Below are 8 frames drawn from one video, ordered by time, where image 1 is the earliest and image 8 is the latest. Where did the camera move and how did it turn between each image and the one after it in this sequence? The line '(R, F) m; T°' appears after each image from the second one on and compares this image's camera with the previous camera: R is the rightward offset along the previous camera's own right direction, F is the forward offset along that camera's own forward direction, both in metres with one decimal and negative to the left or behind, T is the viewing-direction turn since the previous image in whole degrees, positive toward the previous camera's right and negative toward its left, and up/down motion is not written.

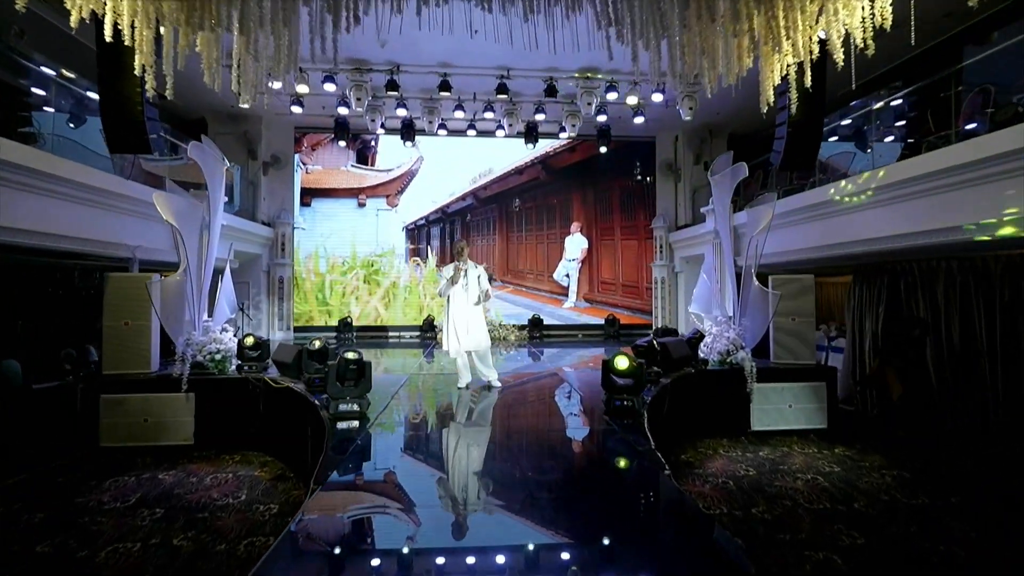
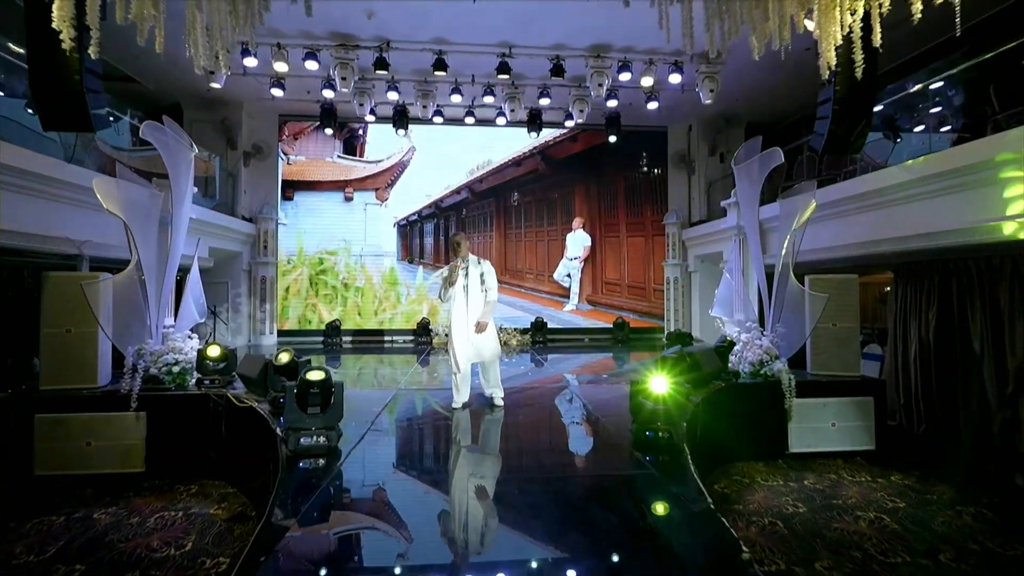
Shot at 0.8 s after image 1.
(0.0, +0.6) m; 0°
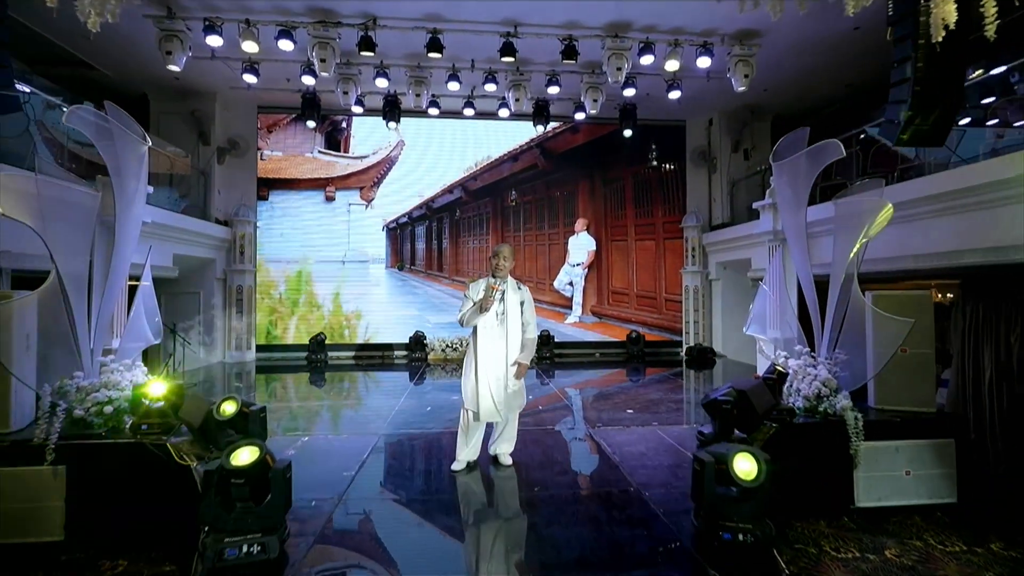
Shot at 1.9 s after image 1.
(-0.1, +0.7) m; 0°
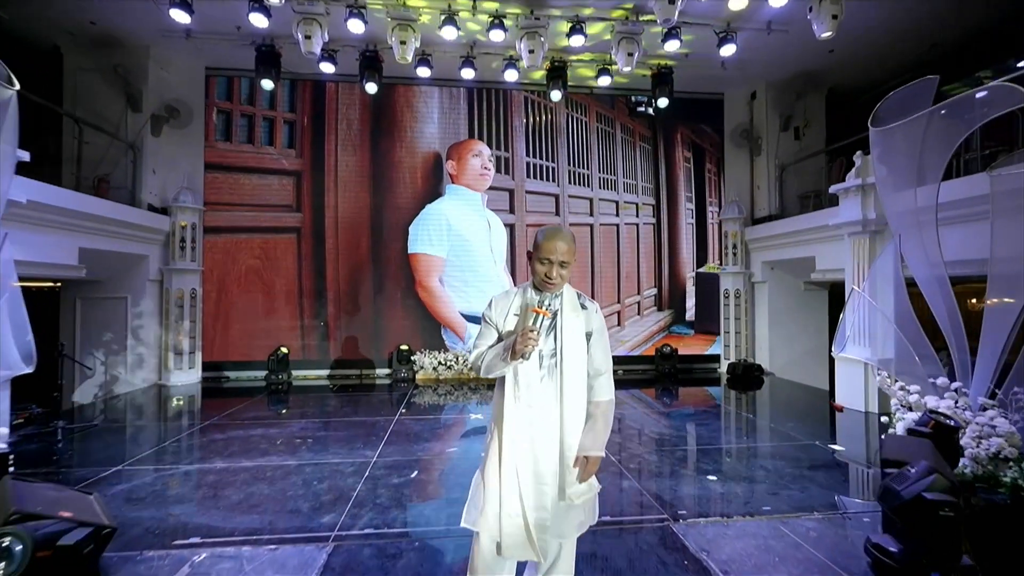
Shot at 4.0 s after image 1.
(-0.2, +1.3) m; +1°
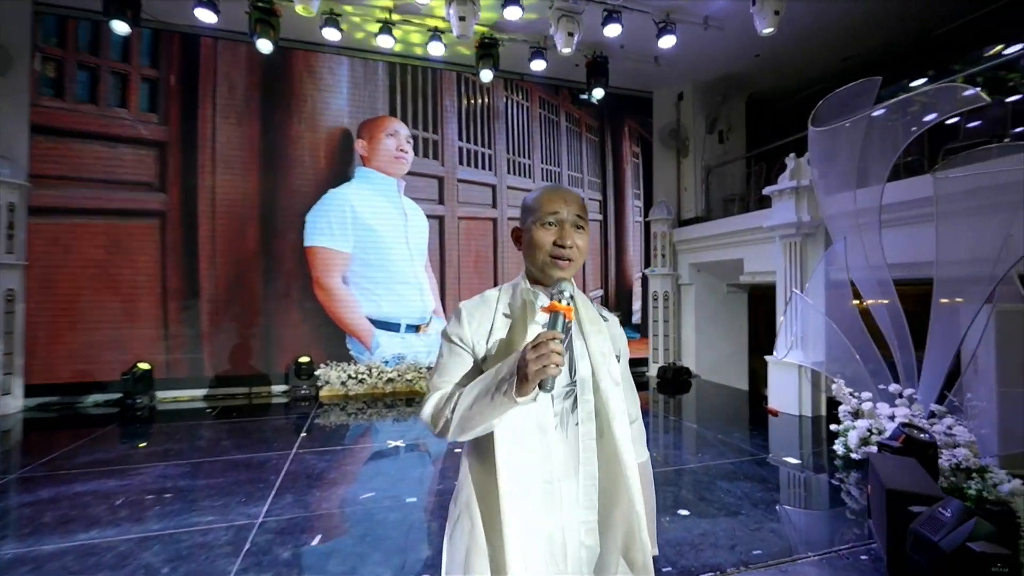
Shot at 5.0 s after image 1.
(-0.1, +0.6) m; +11°
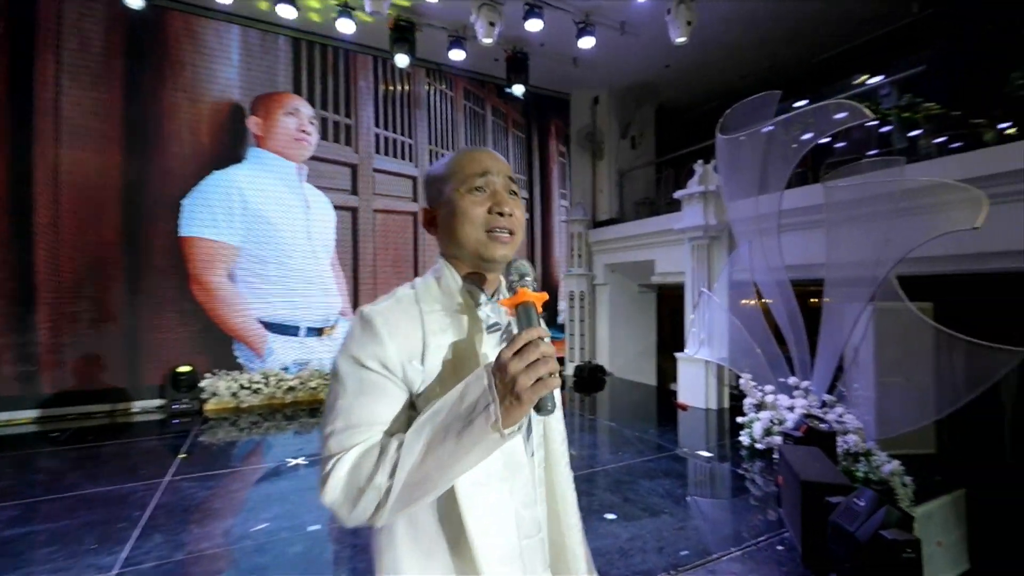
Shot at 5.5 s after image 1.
(0.0, +0.2) m; +11°
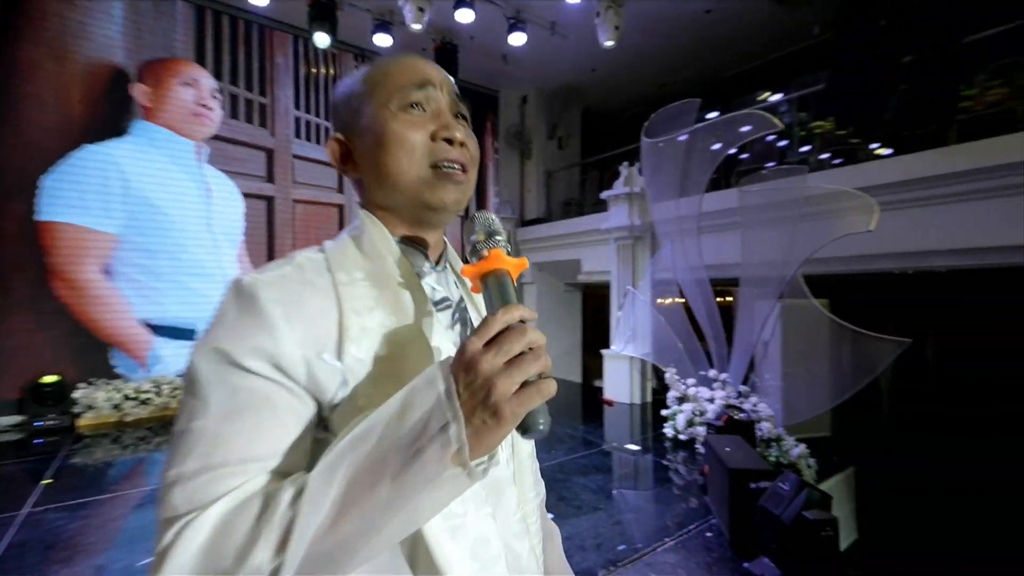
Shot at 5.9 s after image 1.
(-0.1, +0.1) m; +9°
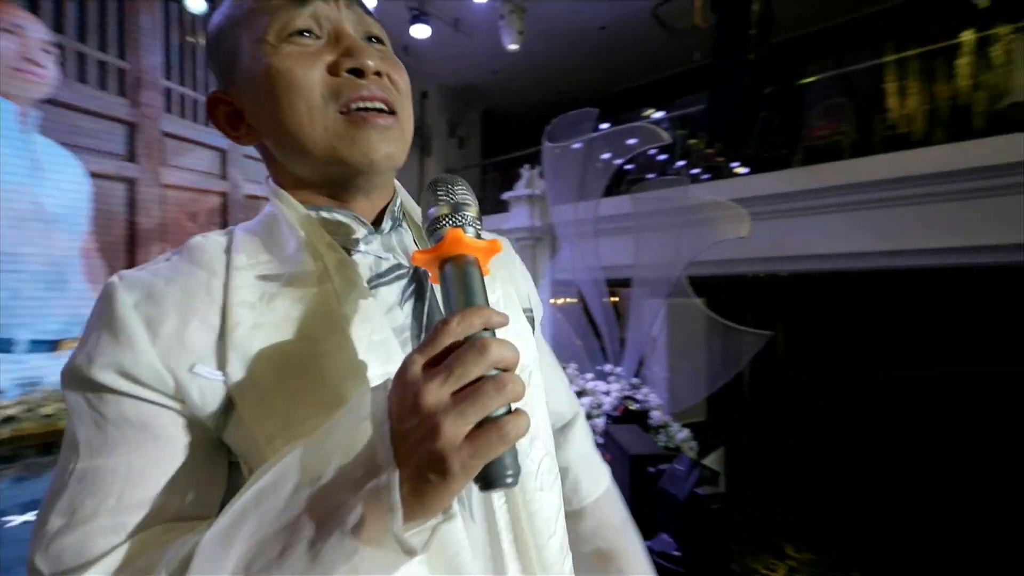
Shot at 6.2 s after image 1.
(-0.1, 0.0) m; +13°
